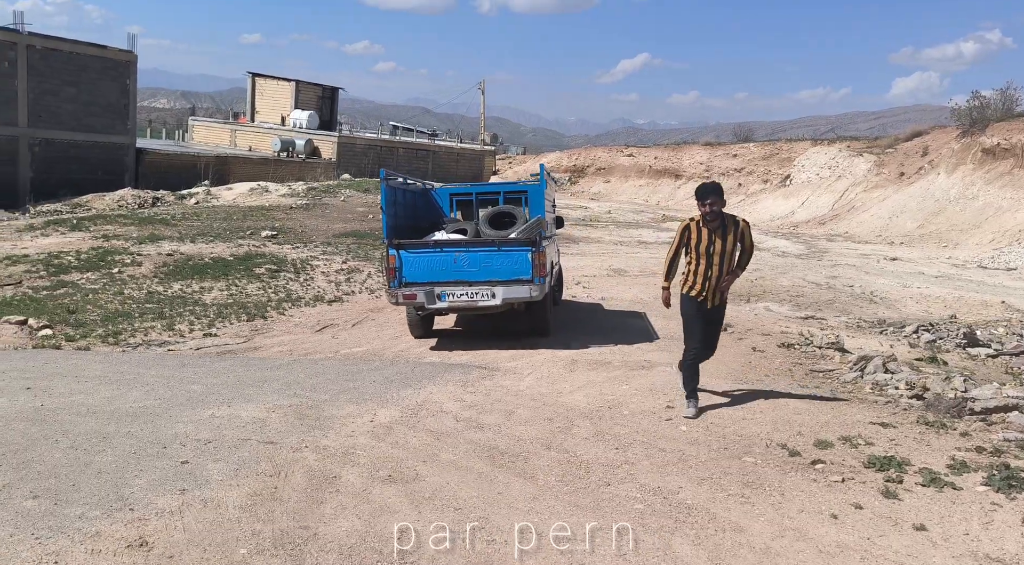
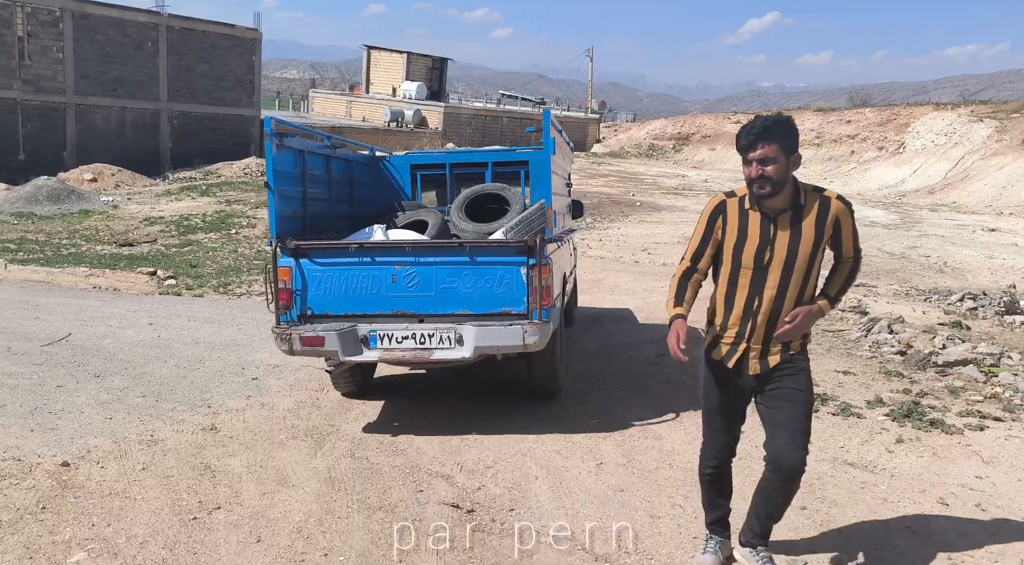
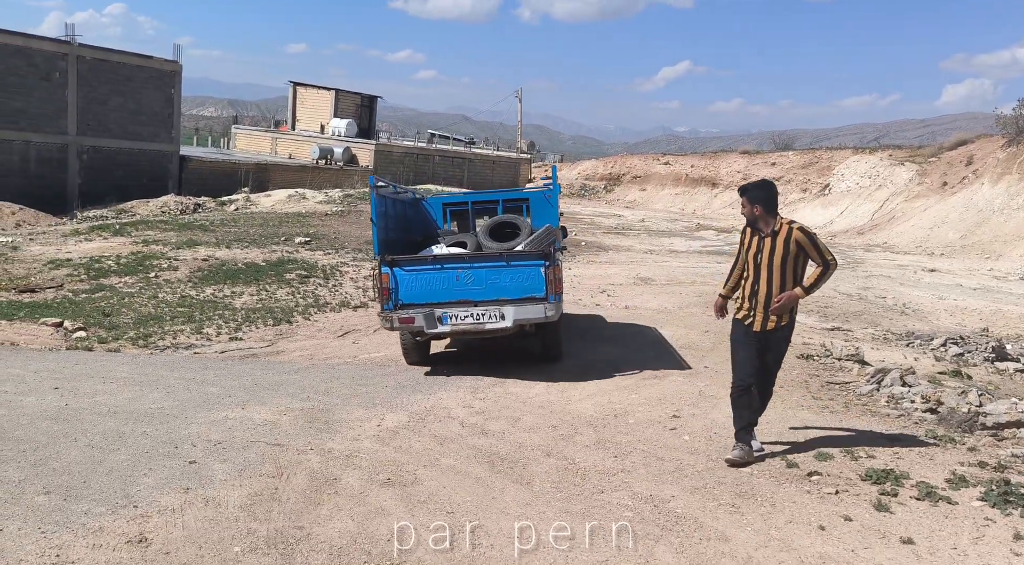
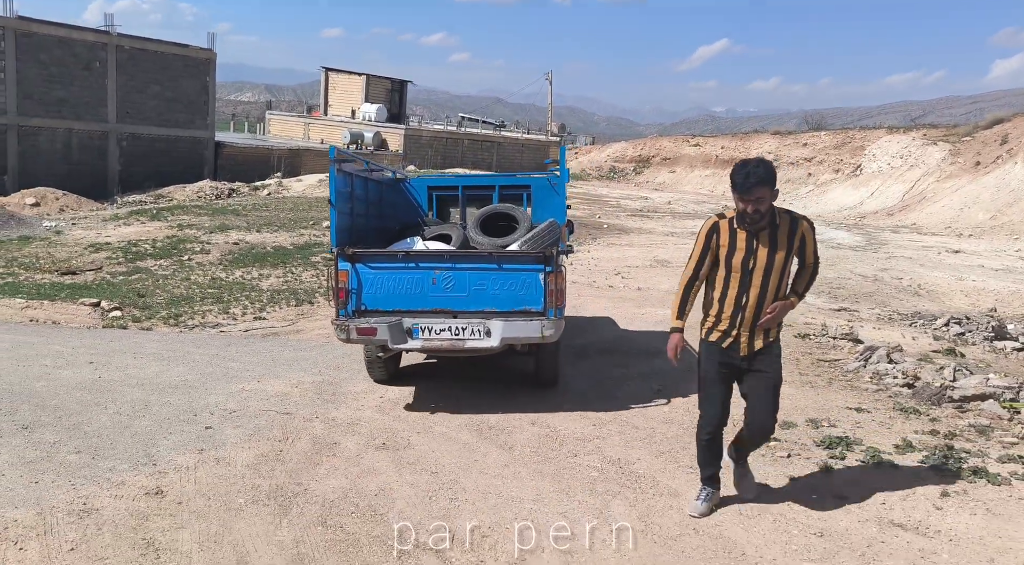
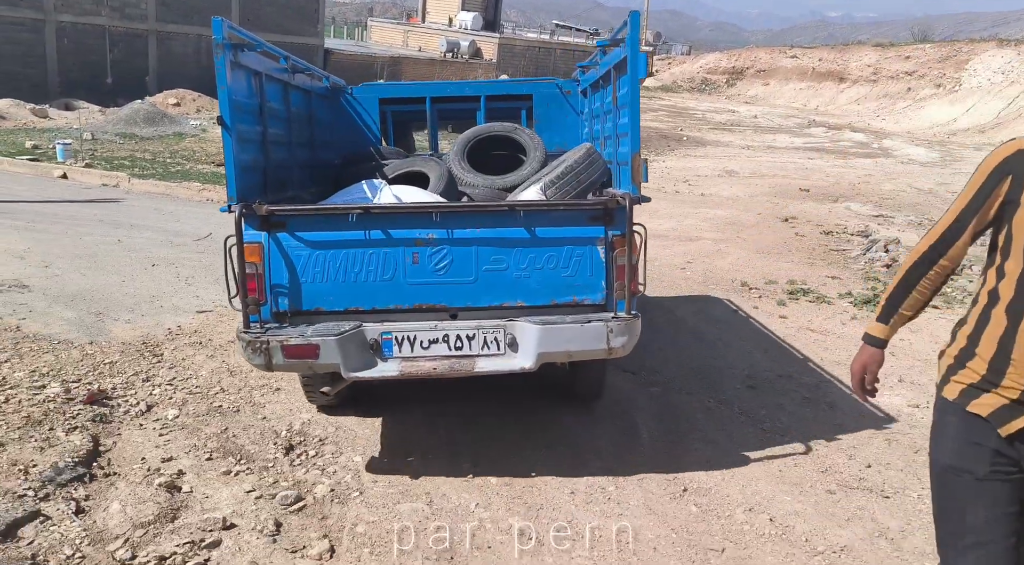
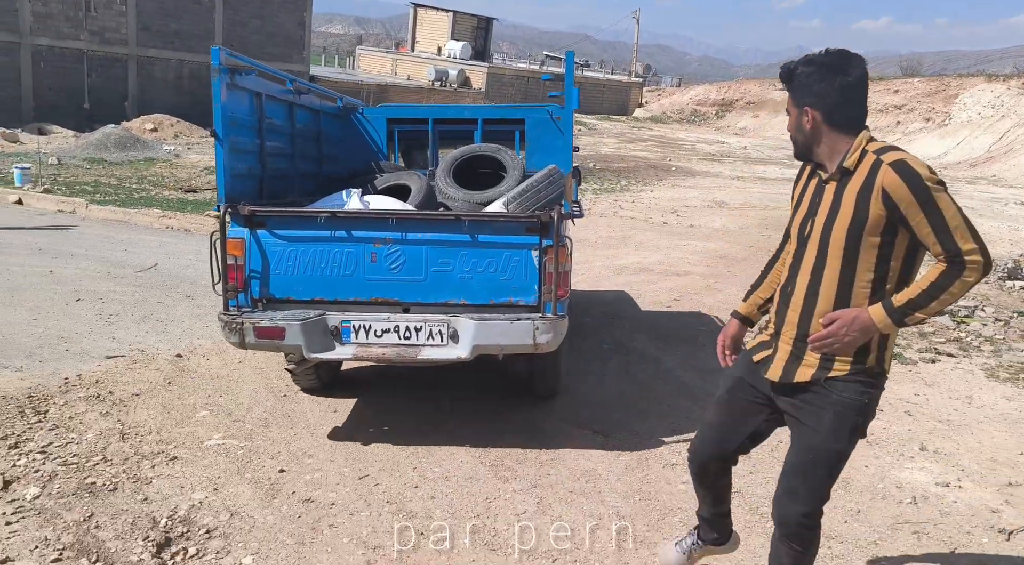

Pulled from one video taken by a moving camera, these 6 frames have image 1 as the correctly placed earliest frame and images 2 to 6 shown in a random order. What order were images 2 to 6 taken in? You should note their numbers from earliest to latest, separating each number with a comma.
3, 4, 2, 6, 5
